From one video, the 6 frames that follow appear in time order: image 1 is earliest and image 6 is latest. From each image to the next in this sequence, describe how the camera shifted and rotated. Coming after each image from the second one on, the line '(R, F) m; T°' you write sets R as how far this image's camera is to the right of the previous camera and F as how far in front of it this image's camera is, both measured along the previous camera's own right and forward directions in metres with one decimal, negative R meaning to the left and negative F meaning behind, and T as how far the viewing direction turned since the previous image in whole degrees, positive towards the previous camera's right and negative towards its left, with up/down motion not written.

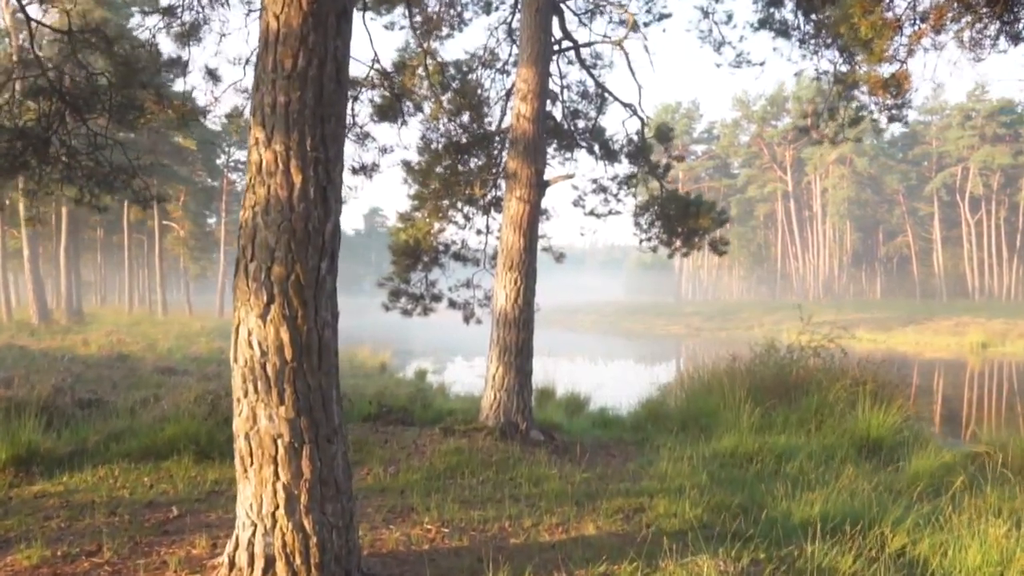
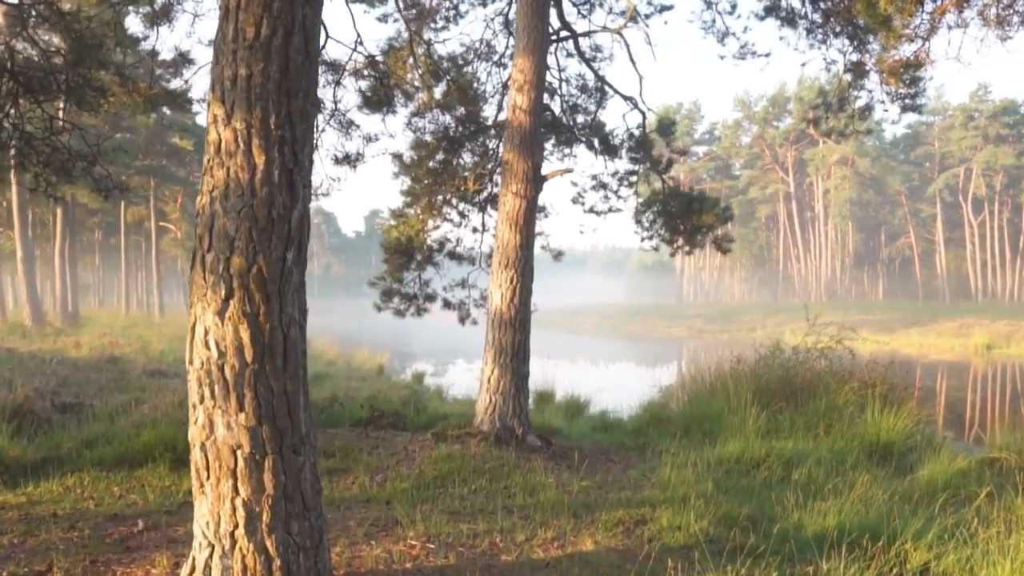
(+0.1, +0.3) m; 0°
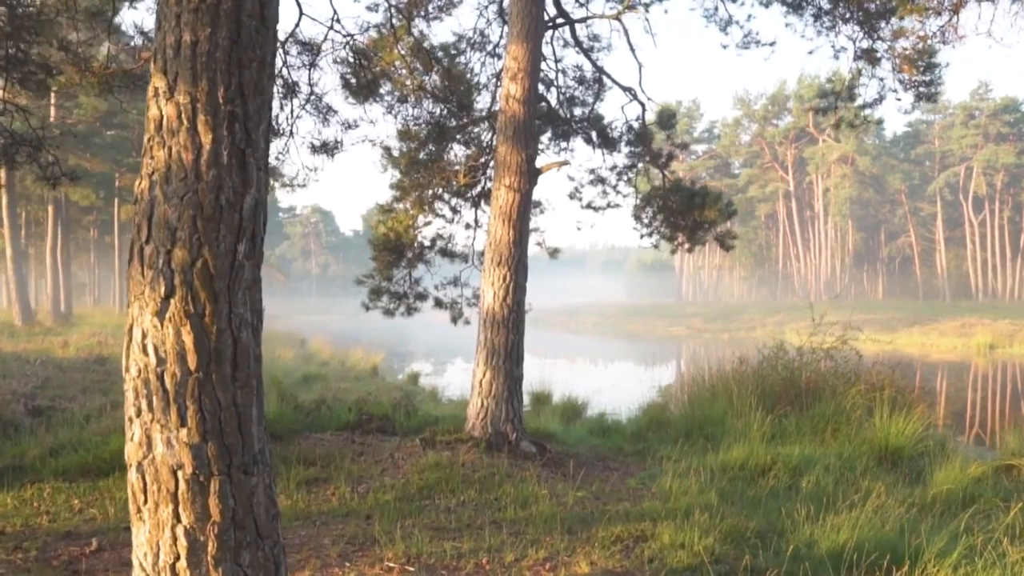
(+0.1, +0.3) m; 0°
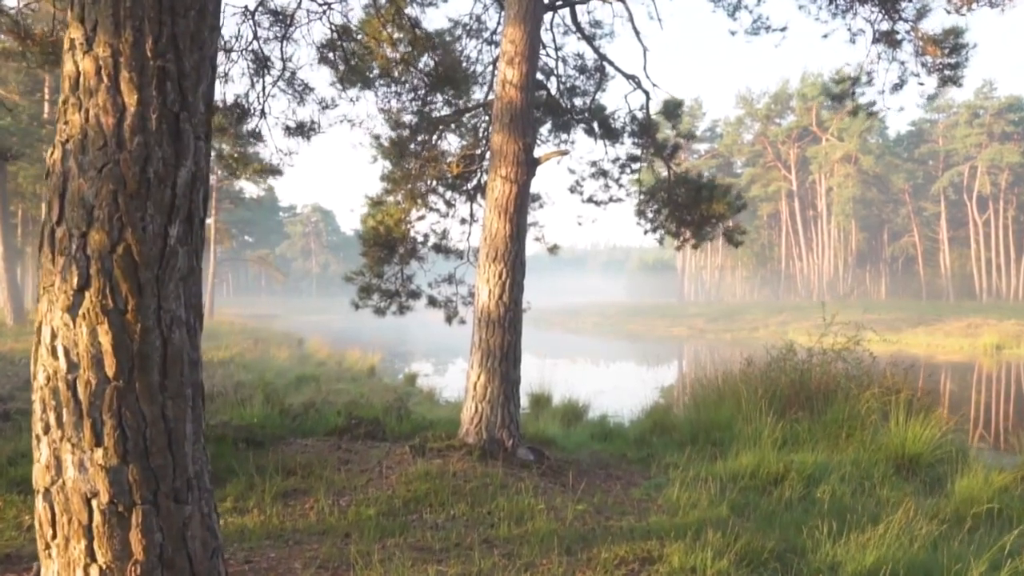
(0.0, +0.4) m; 0°
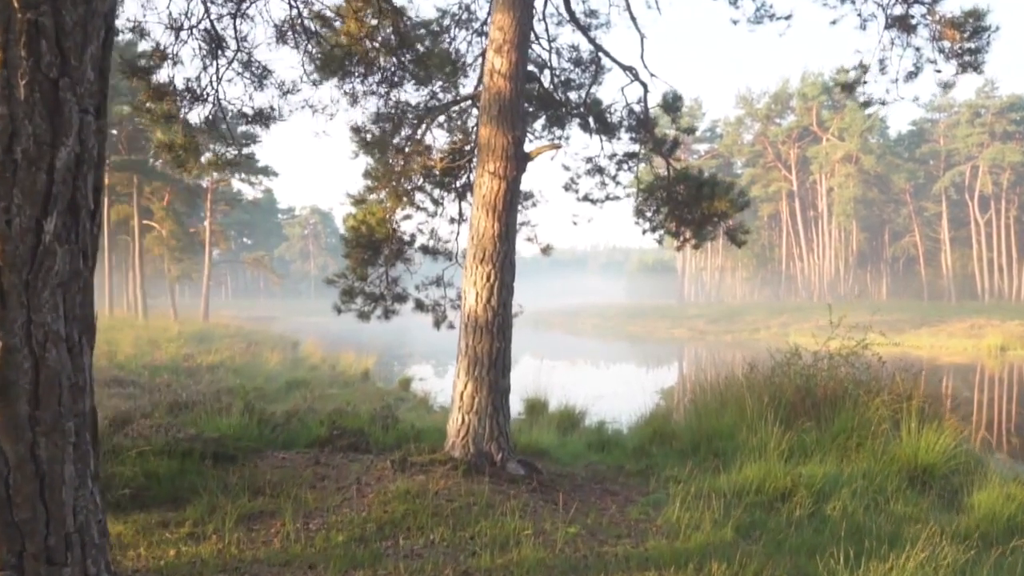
(+0.1, +0.4) m; 0°
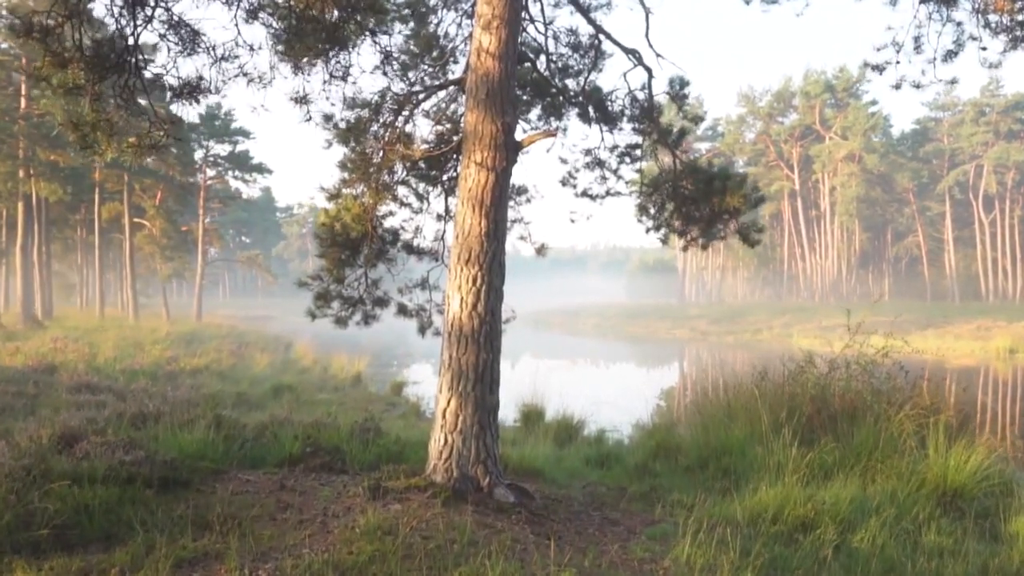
(+0.1, +0.6) m; 0°
